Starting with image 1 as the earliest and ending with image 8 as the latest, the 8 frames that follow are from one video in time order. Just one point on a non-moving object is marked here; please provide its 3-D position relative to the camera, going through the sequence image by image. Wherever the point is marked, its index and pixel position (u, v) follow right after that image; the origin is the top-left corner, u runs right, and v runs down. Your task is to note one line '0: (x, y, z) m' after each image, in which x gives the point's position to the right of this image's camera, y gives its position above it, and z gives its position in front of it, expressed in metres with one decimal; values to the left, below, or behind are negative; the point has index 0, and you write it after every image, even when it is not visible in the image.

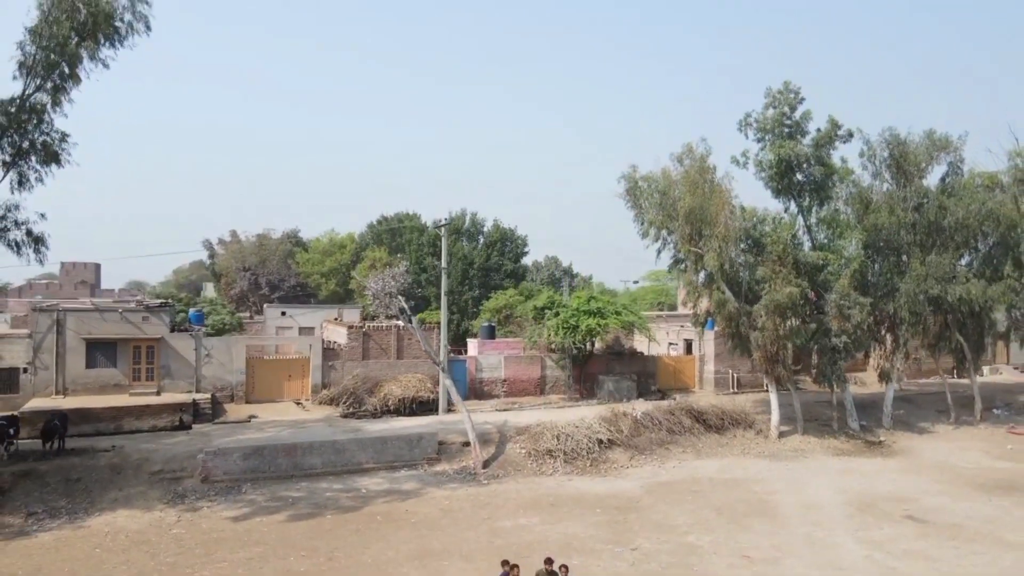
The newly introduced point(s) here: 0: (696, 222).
0: (+4.7, +1.6, +18.0) m
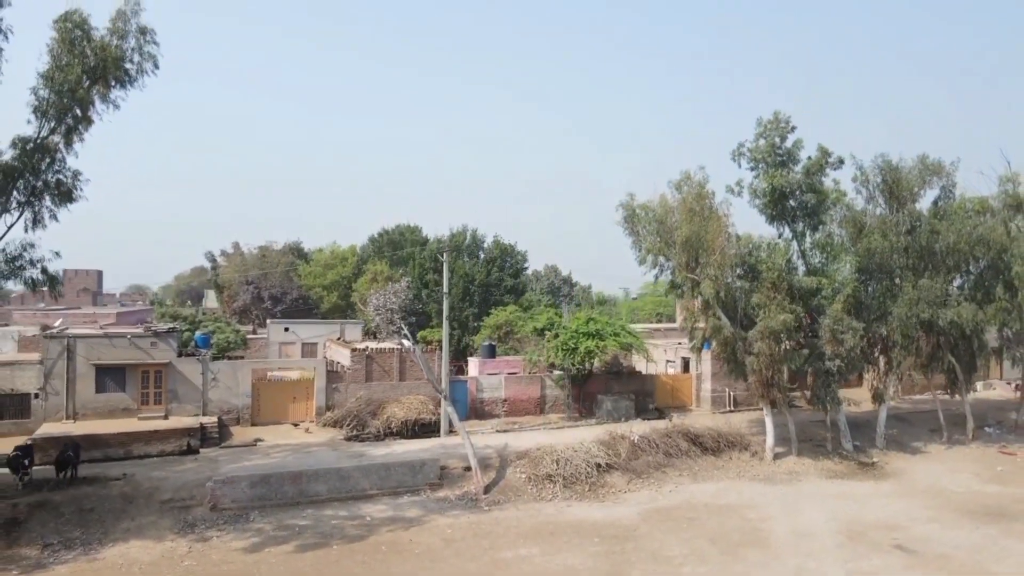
0: (+4.7, +0.9, +18.3) m
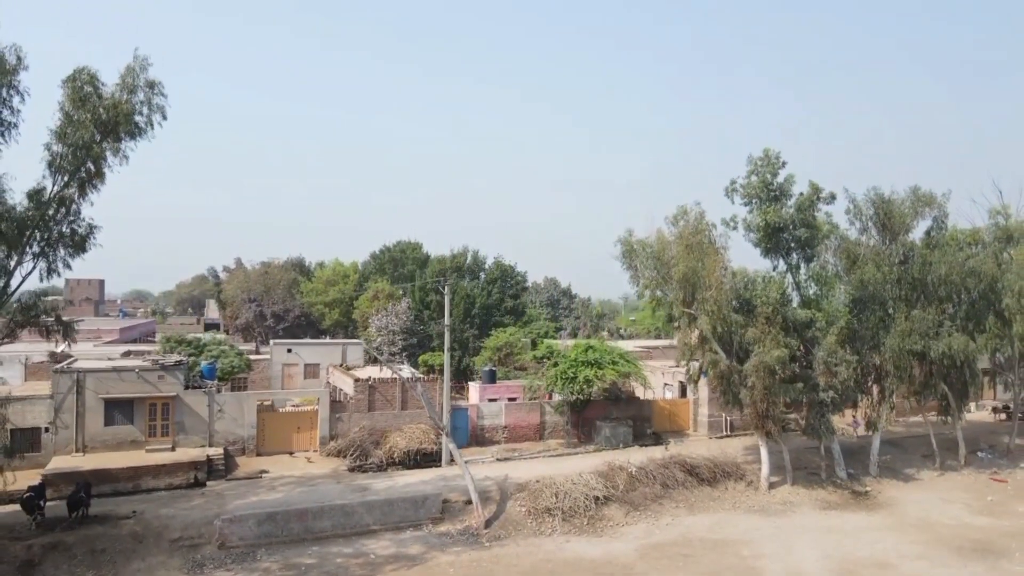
0: (+4.7, 0.0, +18.7) m
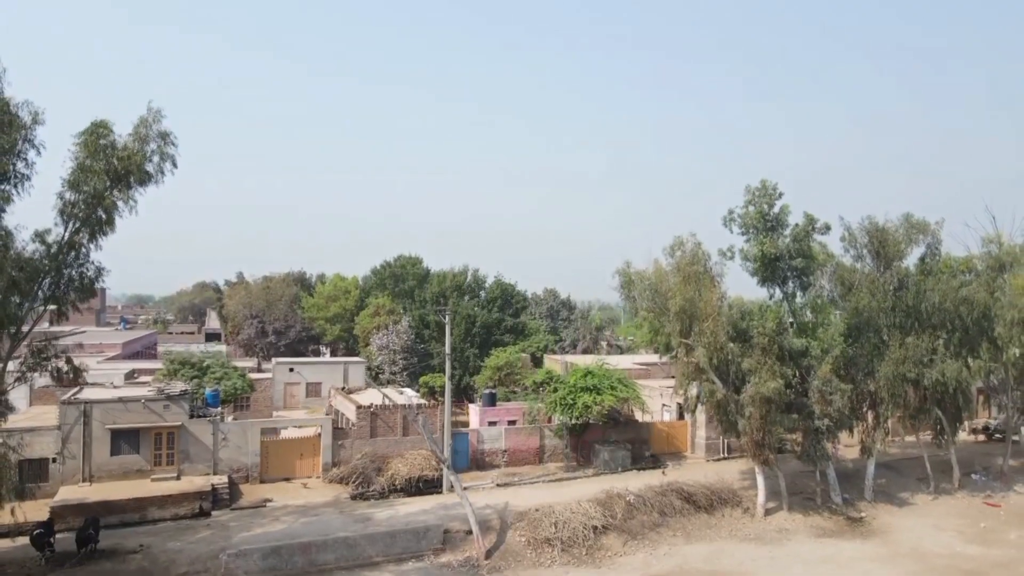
0: (+4.7, -0.8, +19.0) m
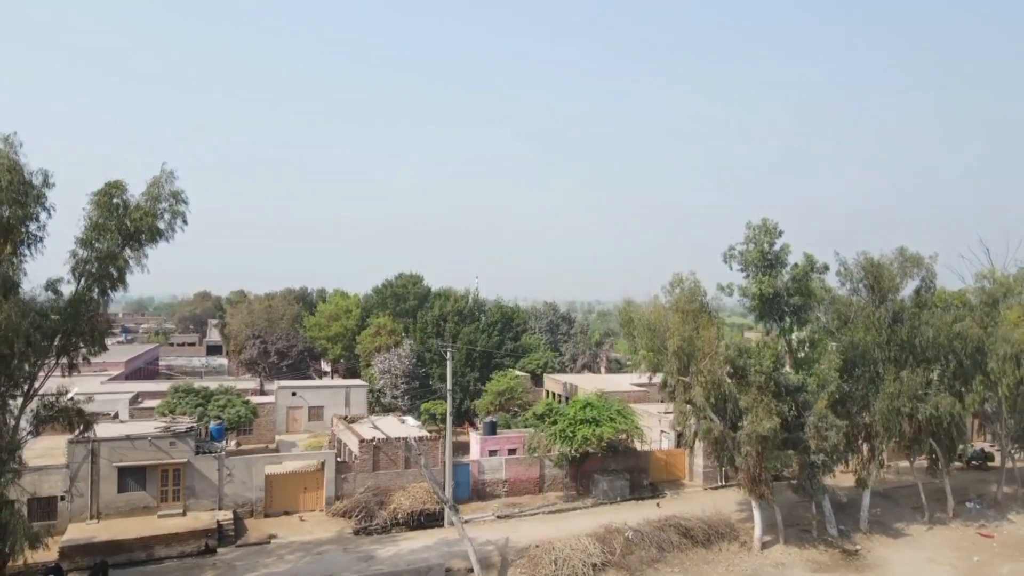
0: (+4.7, -1.8, +19.3) m
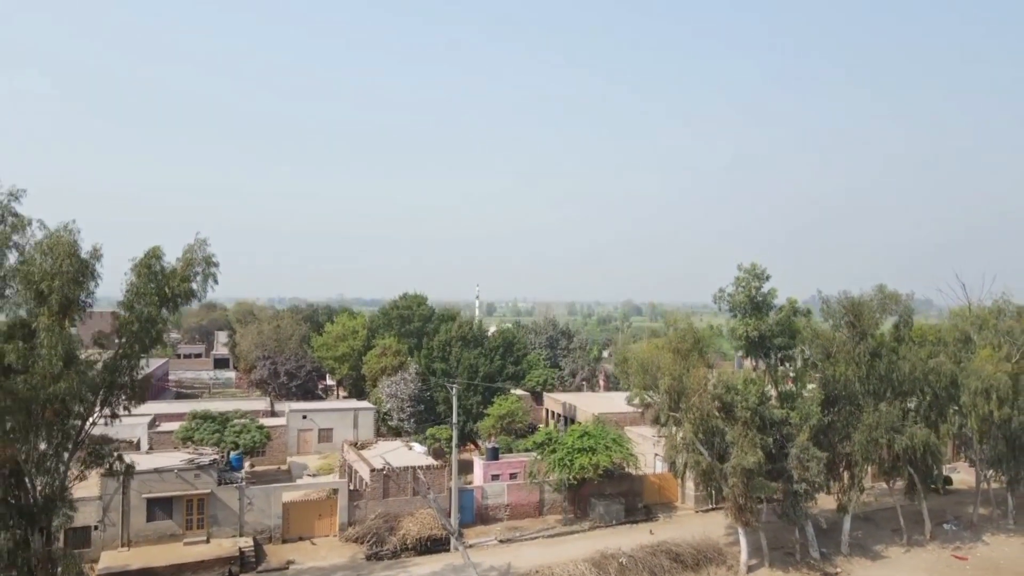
0: (+4.8, -3.0, +20.7) m
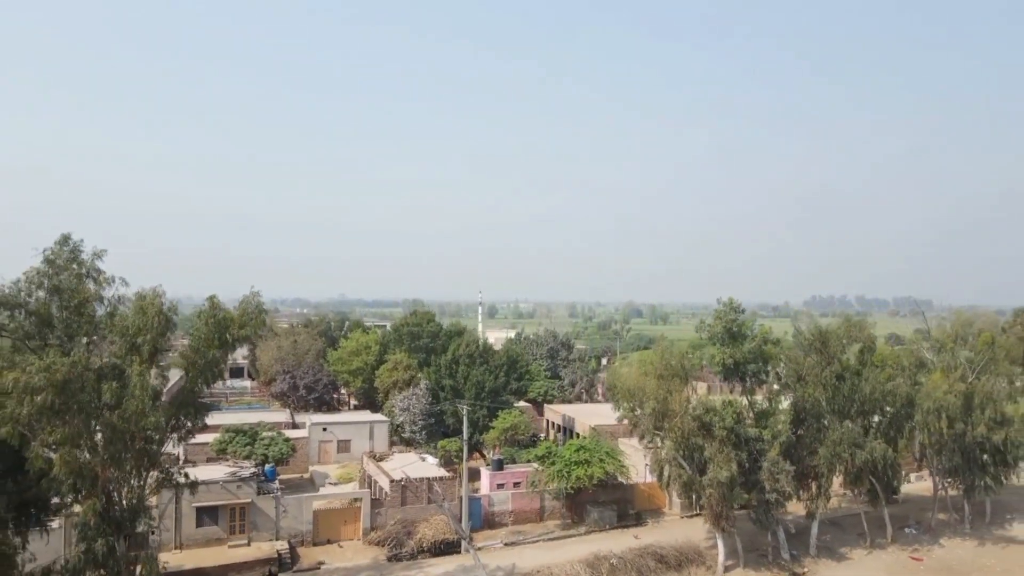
0: (+4.9, -4.1, +23.4) m
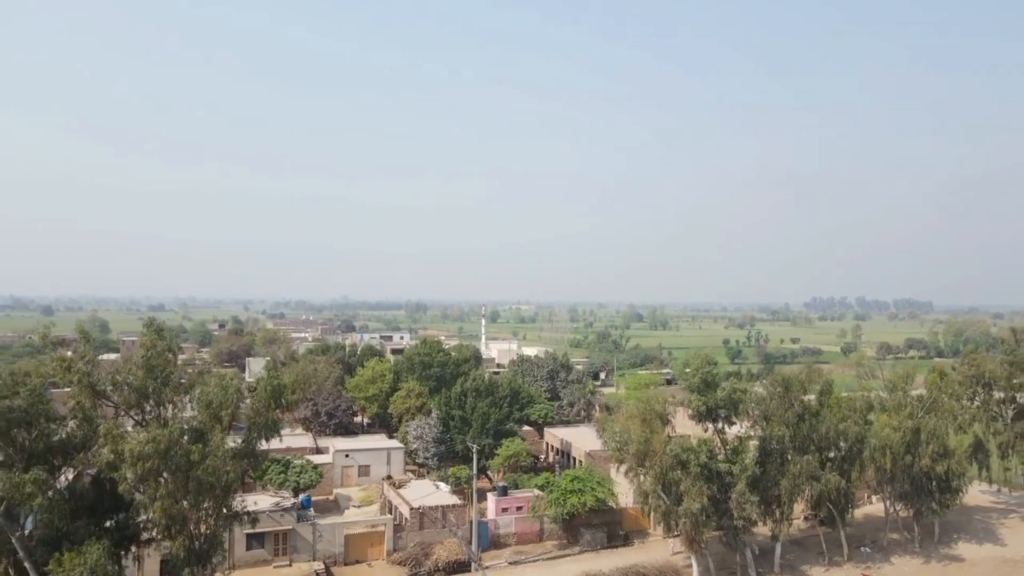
0: (+5.0, -6.3, +27.3) m
